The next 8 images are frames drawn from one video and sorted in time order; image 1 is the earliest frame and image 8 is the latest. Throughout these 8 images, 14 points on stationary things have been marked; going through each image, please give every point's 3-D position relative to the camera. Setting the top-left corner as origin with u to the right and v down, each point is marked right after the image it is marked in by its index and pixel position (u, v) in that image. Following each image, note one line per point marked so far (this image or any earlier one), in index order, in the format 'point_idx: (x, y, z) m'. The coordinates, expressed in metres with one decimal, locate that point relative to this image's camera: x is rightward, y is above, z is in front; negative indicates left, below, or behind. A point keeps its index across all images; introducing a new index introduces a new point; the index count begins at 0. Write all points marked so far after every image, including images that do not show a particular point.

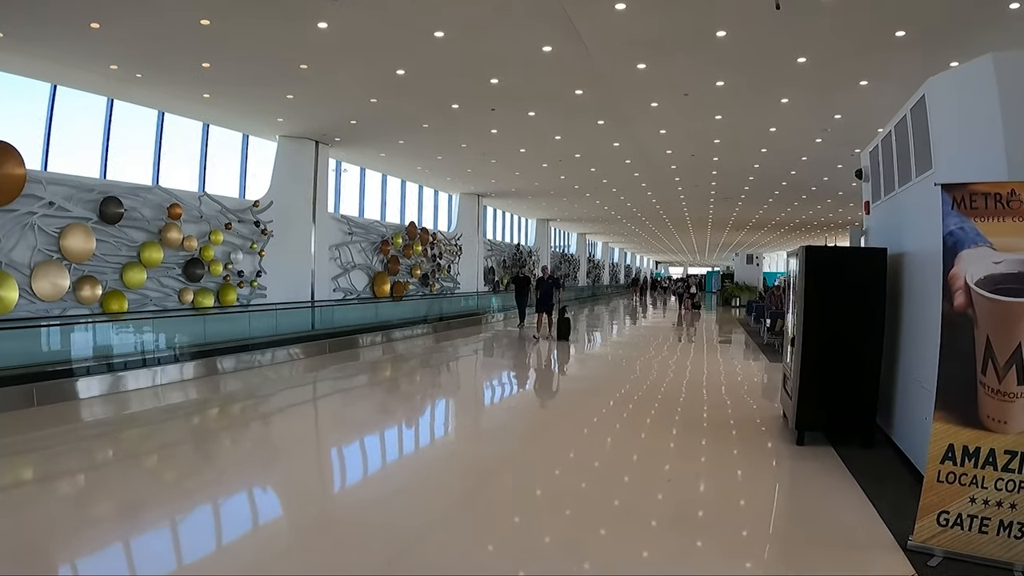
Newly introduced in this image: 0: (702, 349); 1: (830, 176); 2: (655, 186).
0: (+4.1, -1.3, +12.1) m
1: (+8.0, +2.8, +13.9) m
2: (+3.8, +2.8, +15.3) m
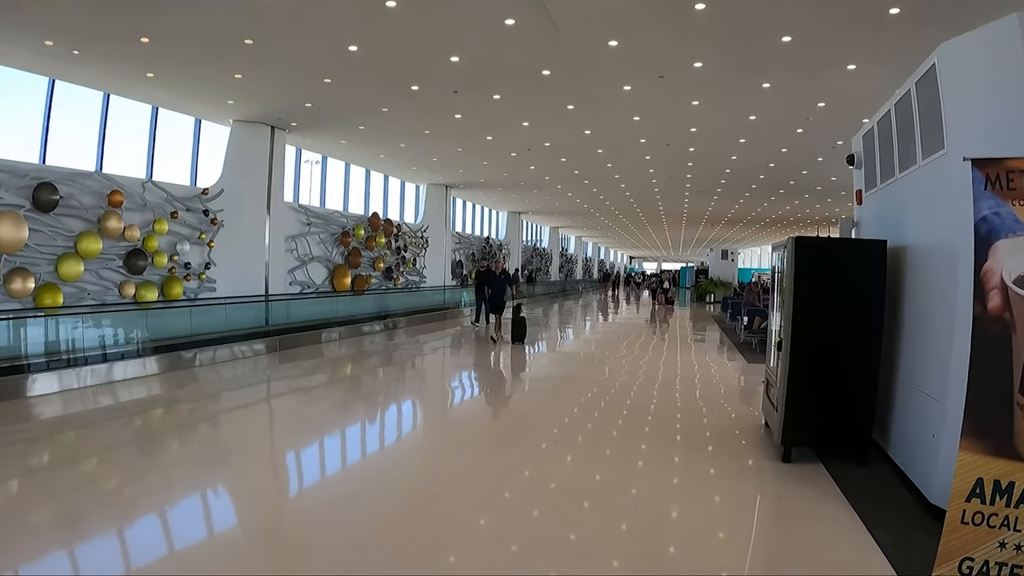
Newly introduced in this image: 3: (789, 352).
0: (+3.4, -1.2, +11.7) m
1: (+7.2, +2.9, +13.7) m
2: (+3.0, +2.9, +14.9) m
3: (+1.9, -0.4, +3.8) m
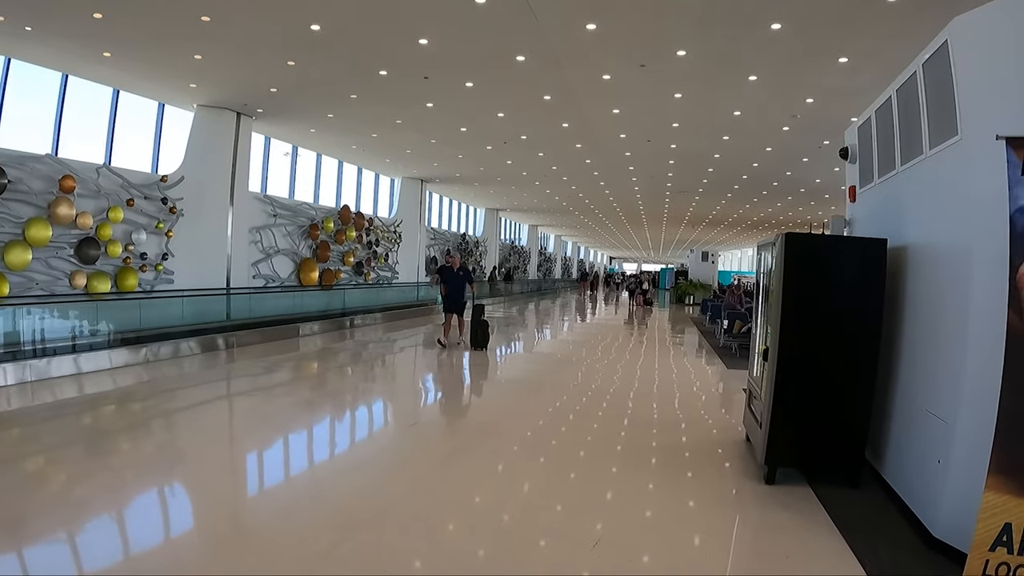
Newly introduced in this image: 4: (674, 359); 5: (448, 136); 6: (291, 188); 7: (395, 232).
0: (+2.8, -1.2, +11.4) m
1: (+6.7, +2.8, +13.5) m
2: (+2.5, +2.9, +14.5) m
3: (+1.6, -0.5, +3.5) m
4: (+2.9, -1.2, +10.0) m
5: (-1.3, +3.0, +11.2) m
6: (-5.5, +2.4, +14.0) m
7: (-3.5, +1.7, +16.7) m
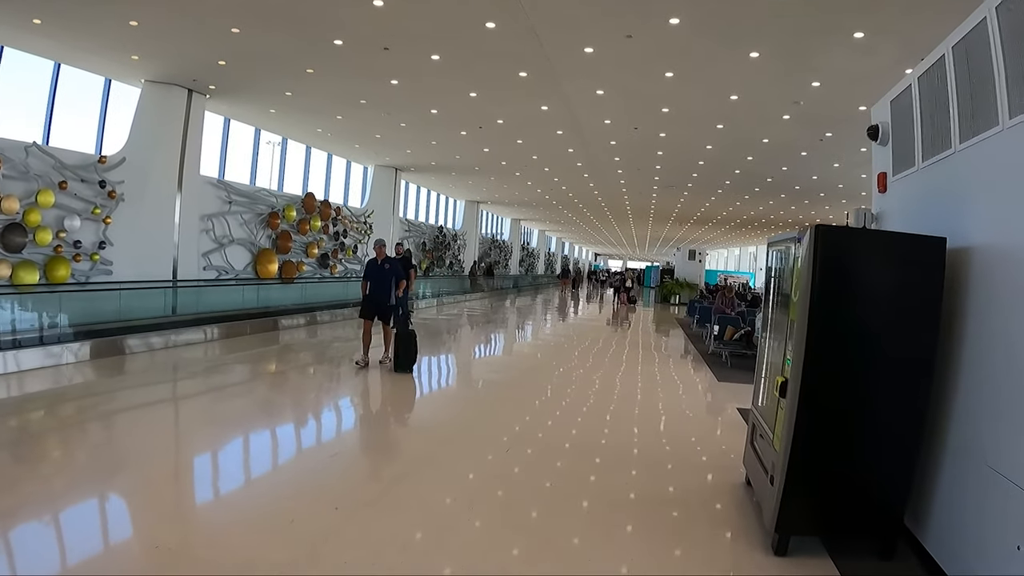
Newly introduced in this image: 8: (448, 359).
0: (+2.3, -1.2, +10.6) m
1: (+6.2, +2.8, +12.7) m
2: (+1.9, +2.9, +13.7) m
3: (+1.3, -0.5, +2.6) m
4: (+2.4, -1.2, +9.2) m
5: (-1.7, +3.1, +10.3) m
6: (-6.0, +2.6, +12.9) m
7: (-4.1, +1.8, +15.8) m
8: (-1.2, -1.3, +10.2) m
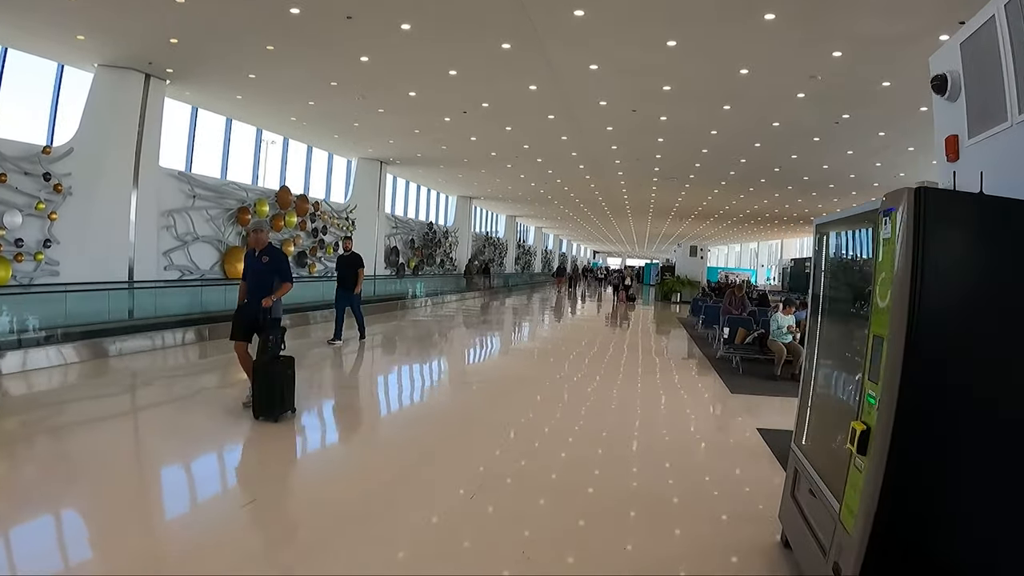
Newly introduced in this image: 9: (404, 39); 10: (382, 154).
0: (+2.2, -1.2, +9.7) m
1: (+6.0, +2.8, +11.9) m
2: (+1.7, +3.0, +12.8) m
3: (+1.1, -0.5, +1.8) m
4: (+2.2, -1.2, +8.4) m
5: (-1.9, +3.1, +9.4) m
6: (-6.2, +2.6, +12.1) m
7: (-4.3, +1.8, +14.9) m
8: (-1.3, -1.3, +9.3) m
9: (-1.3, +3.0, +6.9) m
10: (-3.2, +3.3, +13.8) m
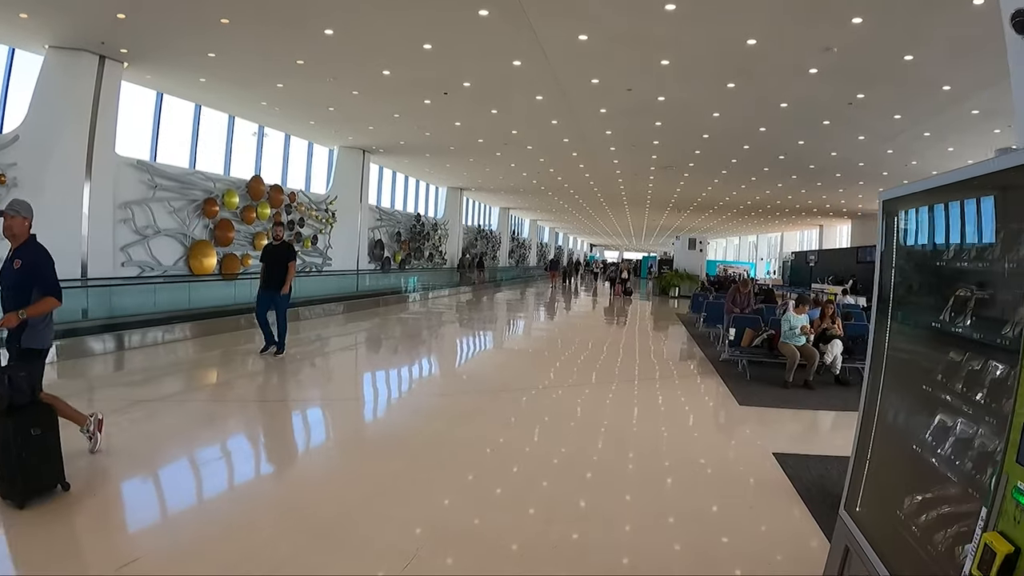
0: (+1.9, -1.1, +9.0) m
1: (+5.8, +2.9, +11.1) m
2: (+1.5, +3.1, +12.1) m
3: (+0.9, -0.5, +1.1) m
4: (+2.0, -1.1, +7.7) m
5: (-2.2, +3.1, +8.7) m
6: (-6.4, +2.6, +11.3) m
7: (-4.6, +1.9, +14.2) m
8: (-1.6, -1.2, +8.6) m
9: (-1.5, +3.0, +6.2) m
10: (-3.4, +3.4, +13.0) m
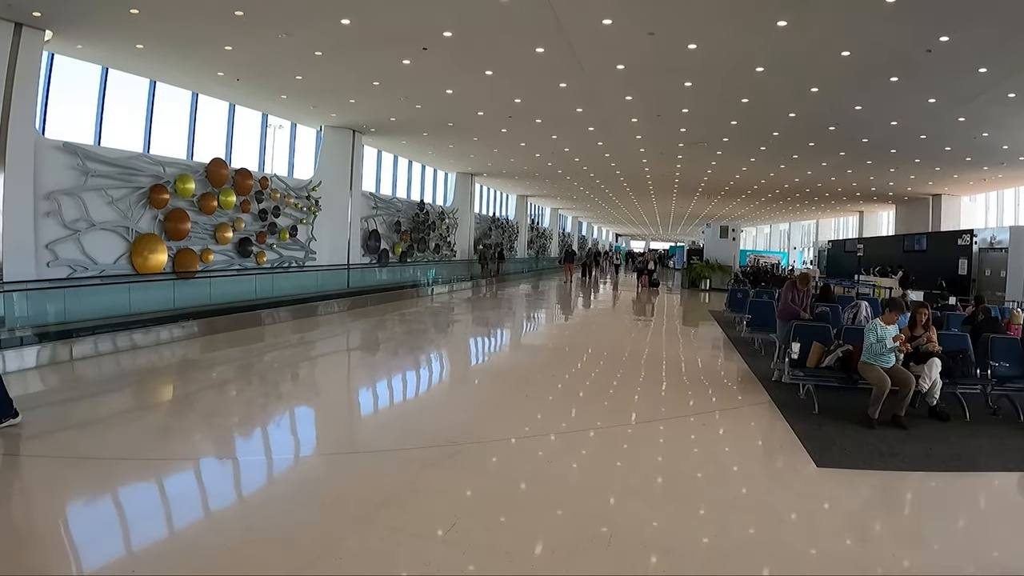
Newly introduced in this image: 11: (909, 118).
0: (+1.9, -1.0, +7.4) m
1: (+5.8, +3.0, +9.2) m
2: (+1.6, +3.2, +10.4) m
3: (+0.5, -0.6, -0.5) m
4: (+1.9, -1.1, +6.0) m
5: (-2.2, +3.1, +7.1) m
6: (-6.4, +2.6, +10.0) m
7: (-4.4, +2.0, +12.8) m
8: (-1.6, -1.2, +7.1) m
9: (-1.7, +3.0, +4.6) m
10: (-3.3, +3.4, +11.5) m
11: (+7.6, +3.2, +10.8) m
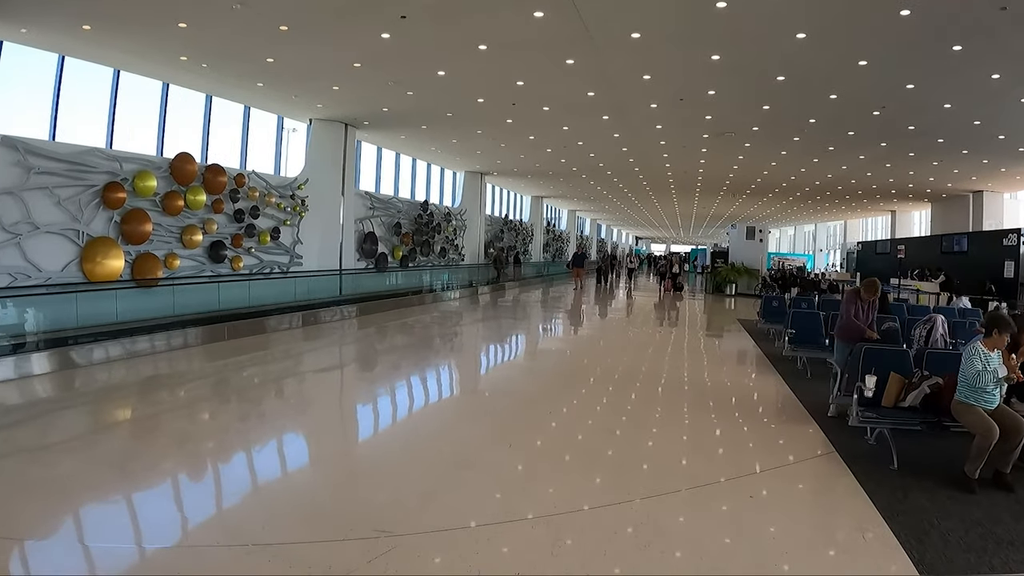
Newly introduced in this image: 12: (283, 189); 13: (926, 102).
0: (+1.9, -1.1, +6.2) m
1: (+5.8, +3.0, +7.9) m
2: (+1.6, +3.0, +9.2) m
3: (+0.2, -0.7, -1.7) m
4: (+1.8, -1.2, +4.8) m
5: (-2.3, +3.0, +6.1) m
6: (-6.3, +2.5, +9.1) m
7: (-4.3, +1.8, +11.8) m
8: (-1.7, -1.3, +6.0) m
9: (-1.9, +2.9, +3.6) m
10: (-3.2, +3.3, +10.5) m
11: (+7.7, +3.1, +9.5) m
12: (-4.4, +2.0, +11.6) m
13: (+7.1, +3.1, +9.5) m
